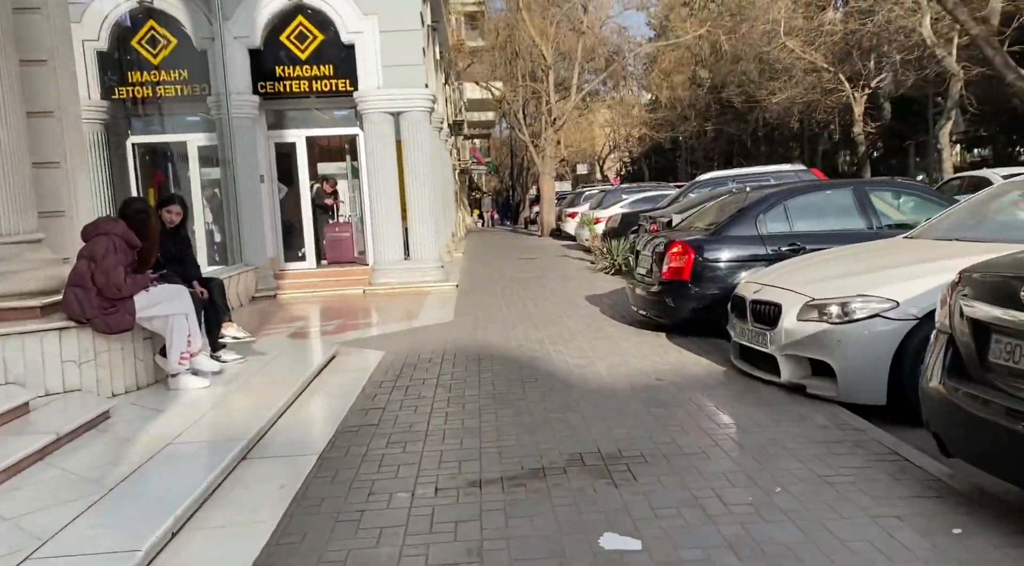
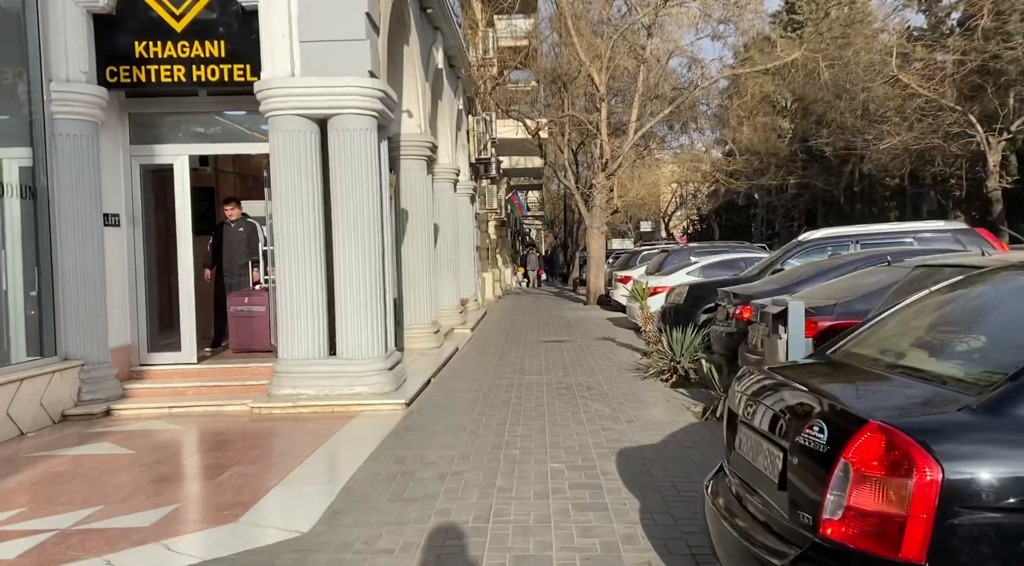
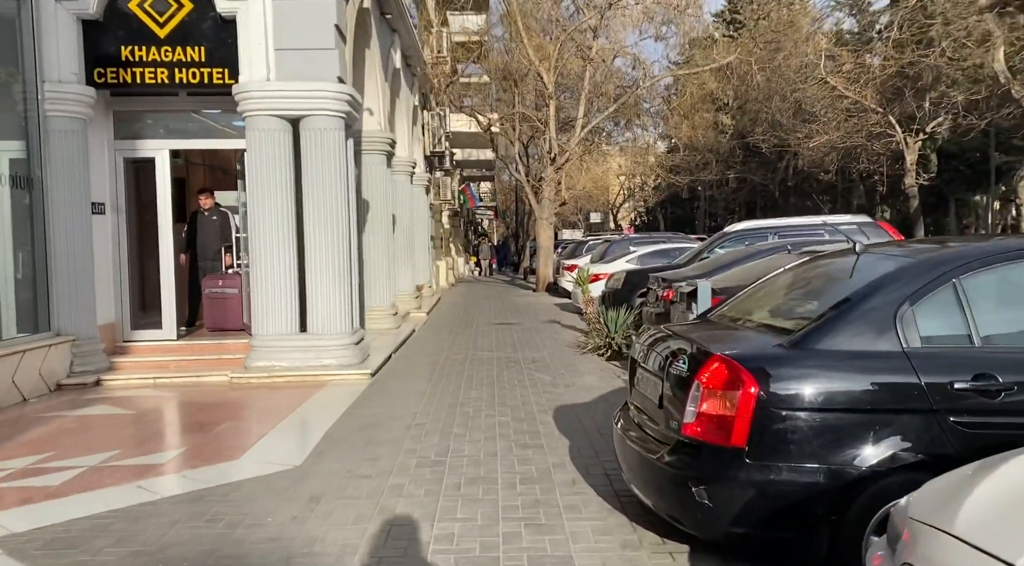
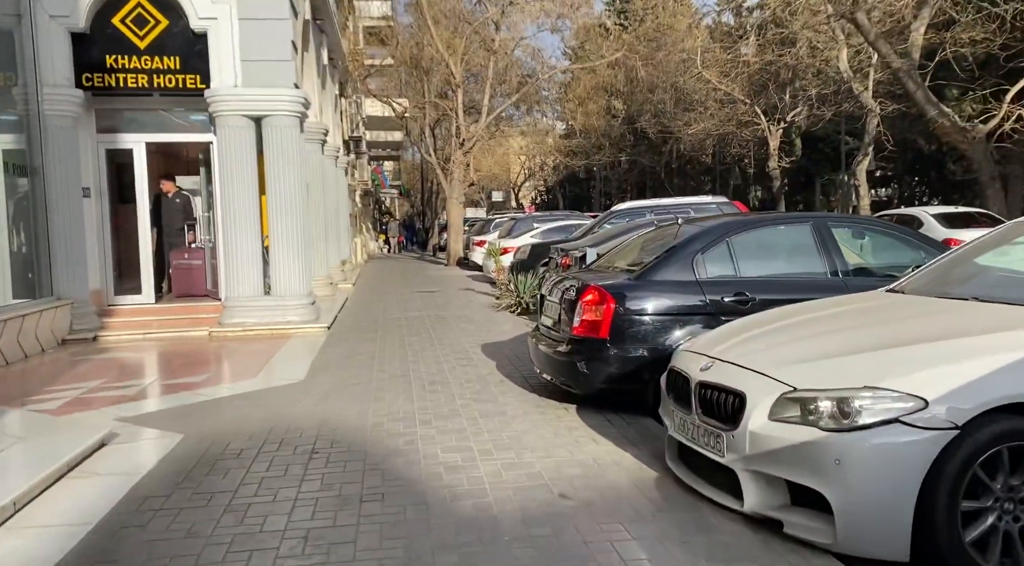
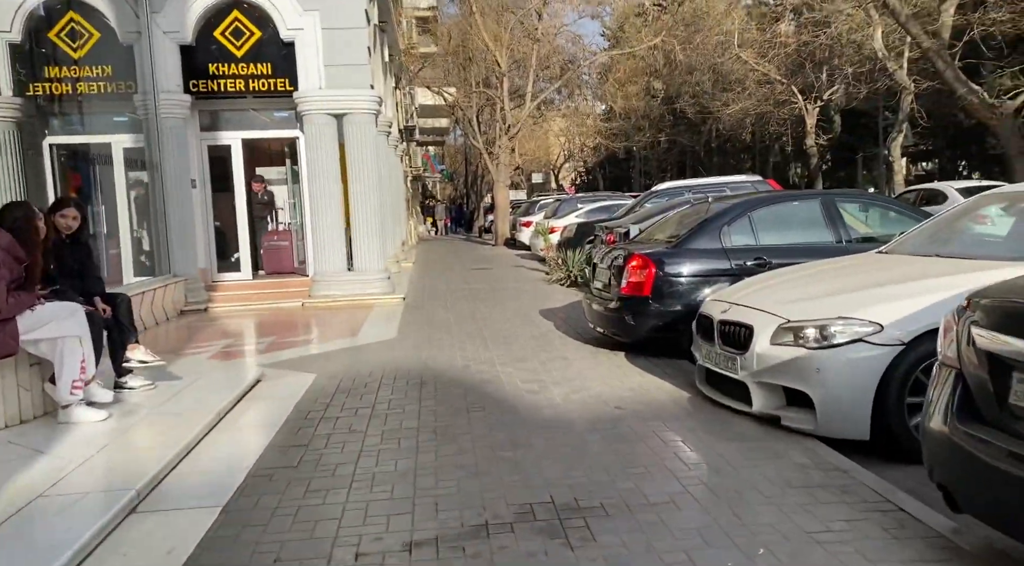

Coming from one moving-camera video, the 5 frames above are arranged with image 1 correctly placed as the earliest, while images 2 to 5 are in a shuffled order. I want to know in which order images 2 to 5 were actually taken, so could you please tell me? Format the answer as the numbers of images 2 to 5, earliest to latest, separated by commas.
5, 4, 3, 2
